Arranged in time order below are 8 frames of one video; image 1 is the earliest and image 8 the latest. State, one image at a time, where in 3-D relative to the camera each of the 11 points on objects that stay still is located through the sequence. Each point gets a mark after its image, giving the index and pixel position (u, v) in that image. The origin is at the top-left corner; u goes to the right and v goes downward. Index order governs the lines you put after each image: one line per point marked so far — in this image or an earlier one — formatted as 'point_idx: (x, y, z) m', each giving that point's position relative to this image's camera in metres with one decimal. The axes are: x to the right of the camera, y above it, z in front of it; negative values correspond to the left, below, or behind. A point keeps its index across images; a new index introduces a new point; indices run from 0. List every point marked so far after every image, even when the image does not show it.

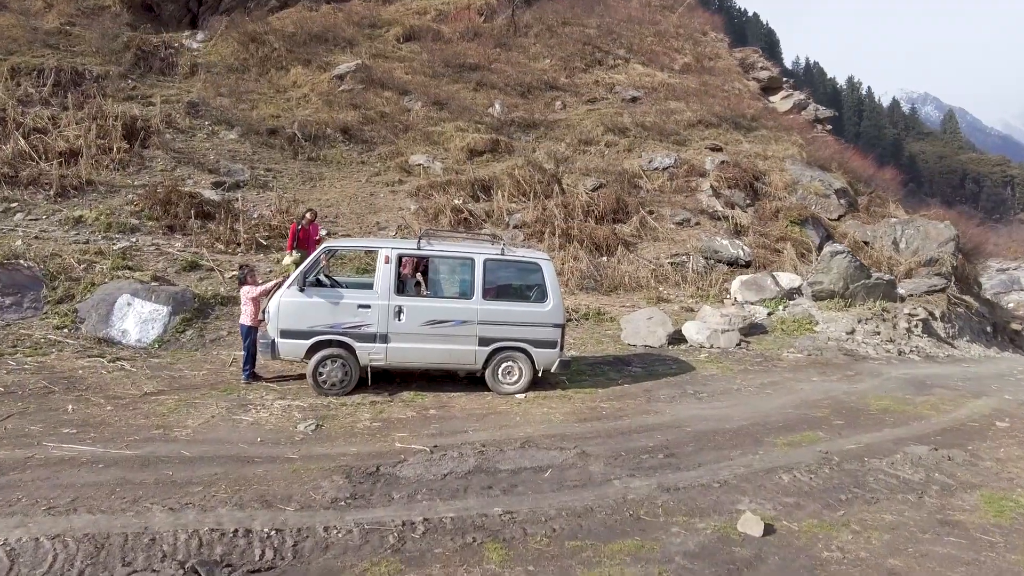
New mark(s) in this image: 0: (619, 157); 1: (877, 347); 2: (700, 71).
0: (+2.4, +3.0, +14.9) m
1: (+4.2, -0.7, +7.5) m
2: (+5.6, +6.5, +19.6) m
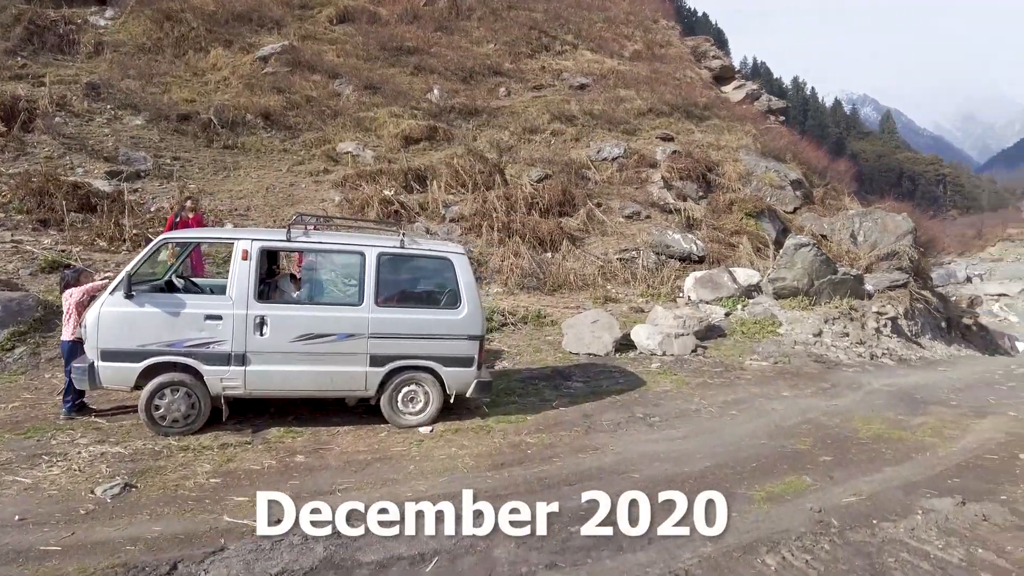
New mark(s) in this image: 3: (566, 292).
0: (+1.1, +3.0, +14.0) m
1: (+3.4, -0.6, +6.7) m
2: (+3.9, +6.6, +18.9) m
3: (+0.7, -0.1, +9.1) m
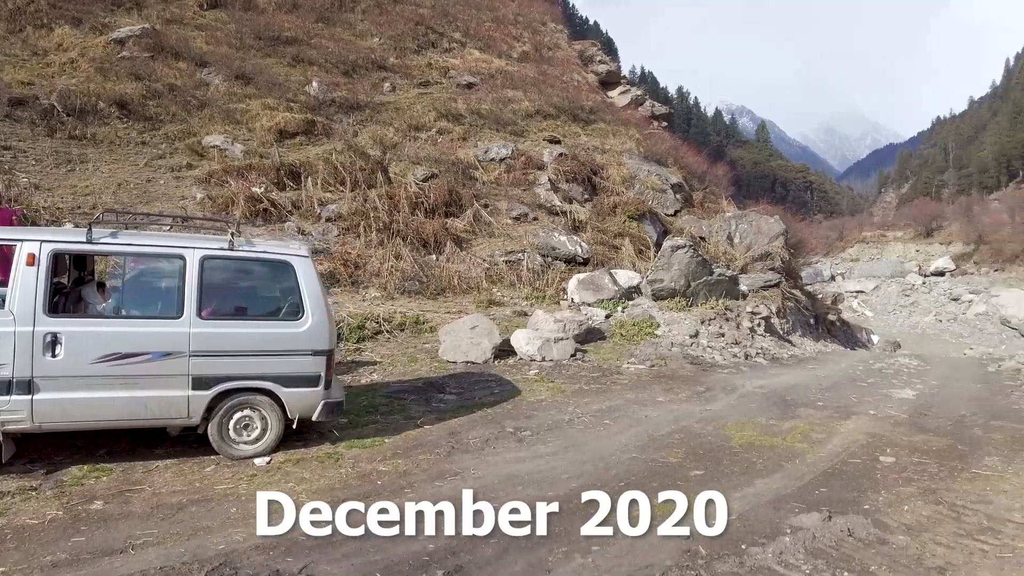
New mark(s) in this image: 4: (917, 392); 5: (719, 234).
0: (-1.3, +3.0, +13.7) m
1: (+2.2, -0.7, +6.8) m
2: (+0.7, +6.6, +19.0) m
3: (-0.9, -0.1, +8.8) m
4: (+3.3, -0.8, +5.3) m
5: (+4.1, +1.1, +13.1) m
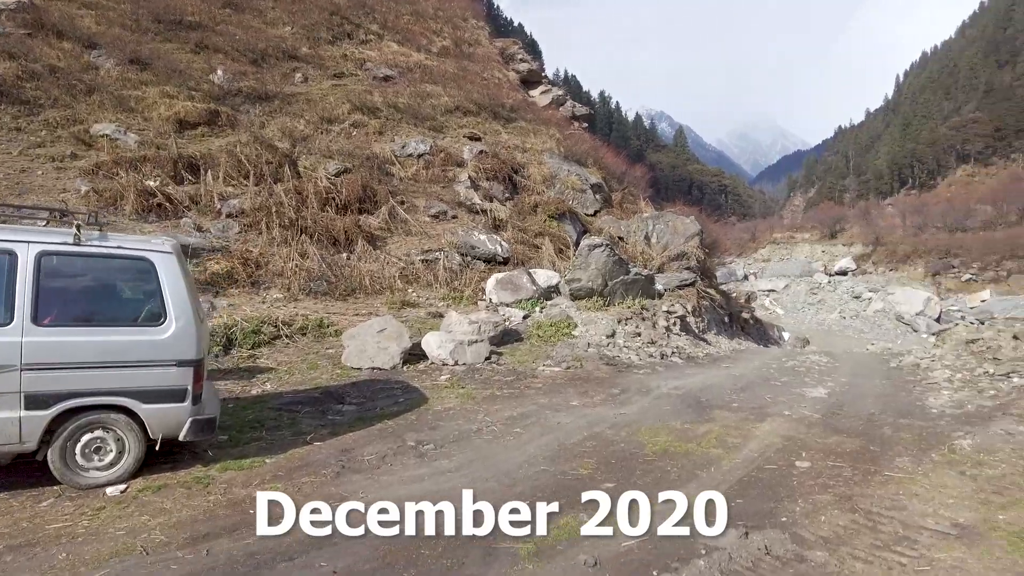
0: (-2.9, +3.0, +13.1) m
1: (+1.3, -0.6, +6.7) m
2: (-1.5, +6.6, +18.6) m
3: (-1.9, -0.1, +8.3) m
4: (+2.5, -0.8, +5.4) m
5: (+2.5, +1.1, +13.2) m
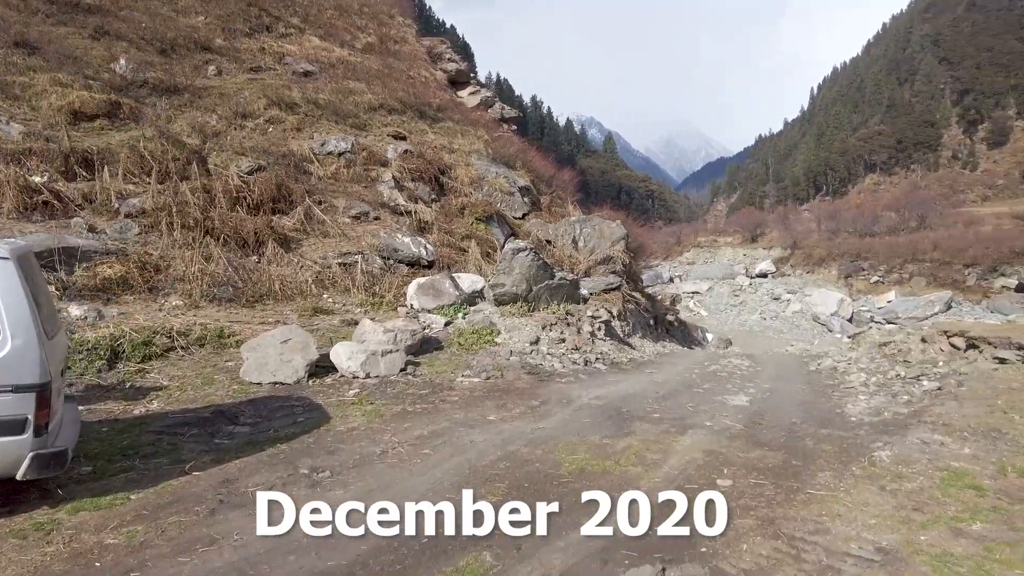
0: (-4.3, +2.9, +12.5) m
1: (+0.5, -0.7, +6.5) m
2: (-3.5, +6.5, +18.1) m
3: (-2.9, -0.2, +7.8) m
4: (+1.9, -0.9, +5.3) m
5: (+1.1, +1.0, +13.1) m
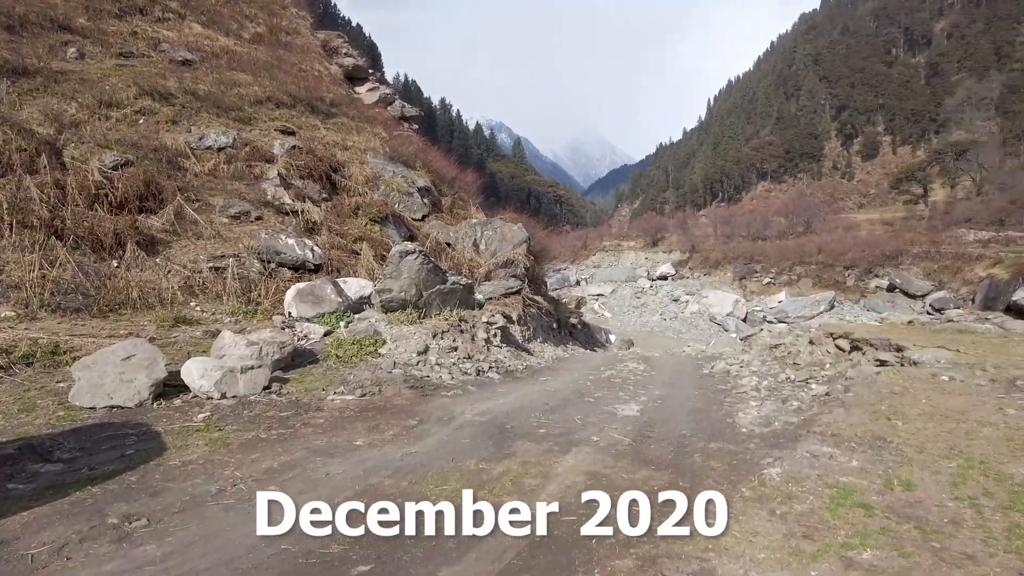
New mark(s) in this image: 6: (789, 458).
0: (-6.2, +2.8, +11.4) m
1: (-0.6, -0.8, +6.1) m
2: (-6.2, +6.3, +17.1) m
3: (-4.1, -0.3, +6.9) m
4: (+1.0, -0.9, +5.1) m
5: (-0.9, +0.9, +12.7) m
6: (+1.4, -0.8, +3.3) m
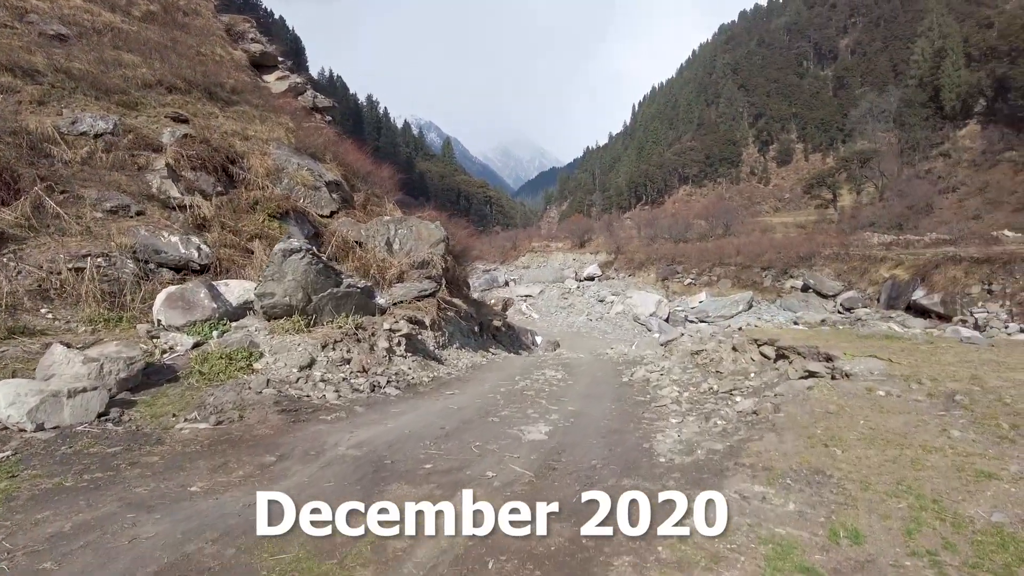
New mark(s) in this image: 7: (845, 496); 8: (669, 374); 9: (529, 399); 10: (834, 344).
0: (-7.6, +2.7, +10.0) m
1: (-1.4, -0.8, +5.3) m
2: (-8.1, +6.3, +15.6) m
3: (-5.0, -0.3, +5.8) m
4: (+0.2, -0.9, +4.5) m
5: (-2.5, +0.9, +11.9) m
6: (+0.8, -0.9, +2.7) m
7: (+1.4, -0.9, +2.7) m
8: (+1.6, -0.9, +6.7) m
9: (+0.2, -1.0, +5.8) m
10: (+2.6, -0.5, +5.4) m
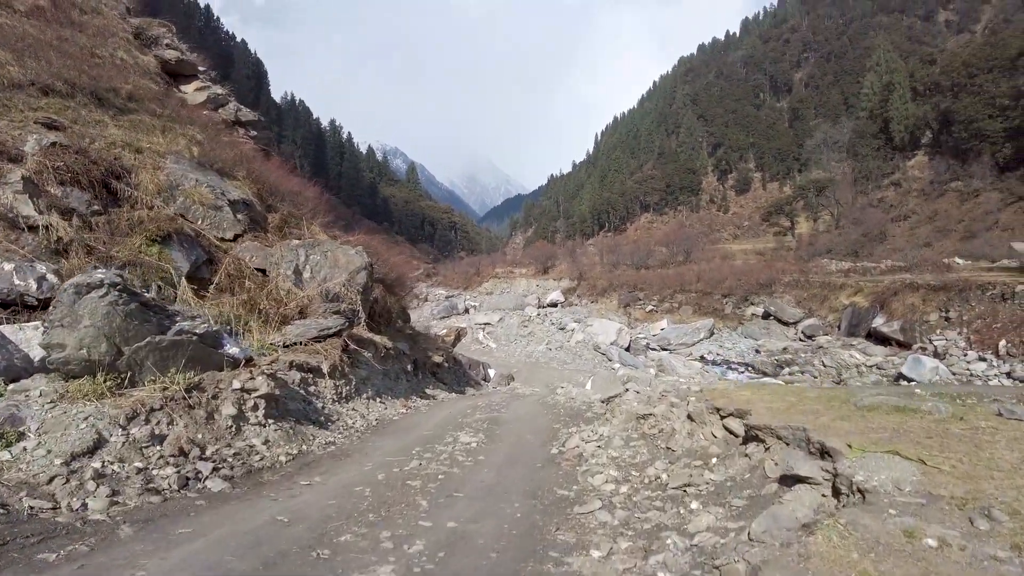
0: (-8.6, +2.2, +8.0) m
1: (-2.2, -1.1, +3.6) m
2: (-9.5, +5.6, +13.8) m
3: (-5.8, -0.6, +3.8) m
4: (-0.5, -1.2, +2.8) m
5: (-3.6, +0.3, +10.1) m
6: (+0.2, -1.1, +1.1) m
7: (+0.7, -1.1, +1.1) m
8: (+0.7, -1.2, +5.1) m
9: (-0.7, -1.3, +4.1) m
10: (+1.8, -0.8, +3.9) m
